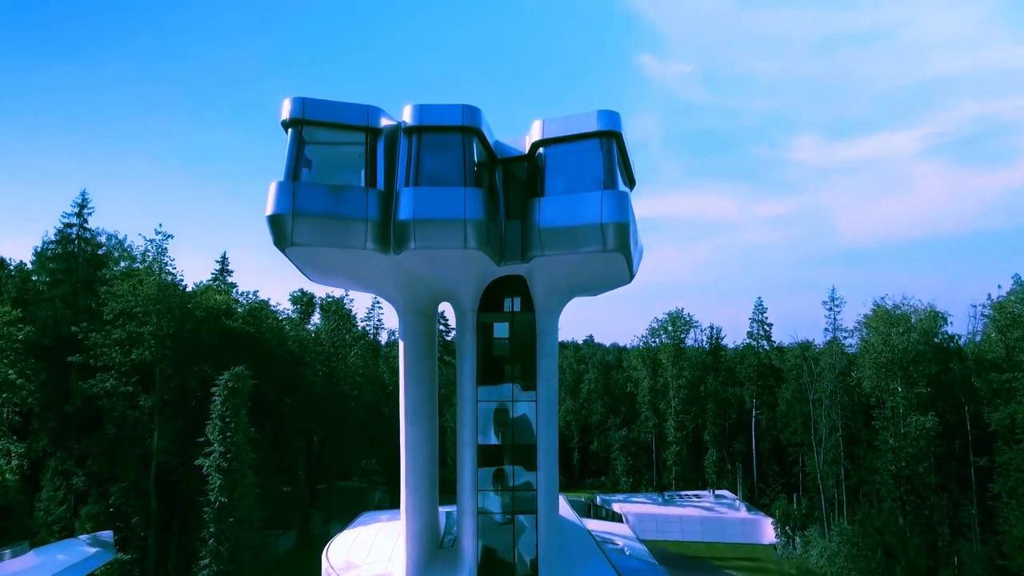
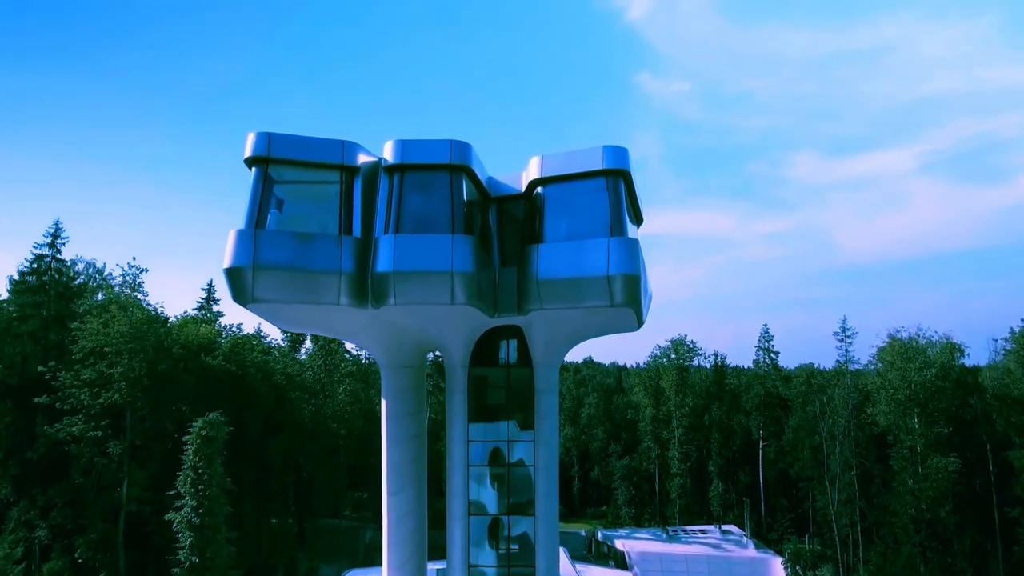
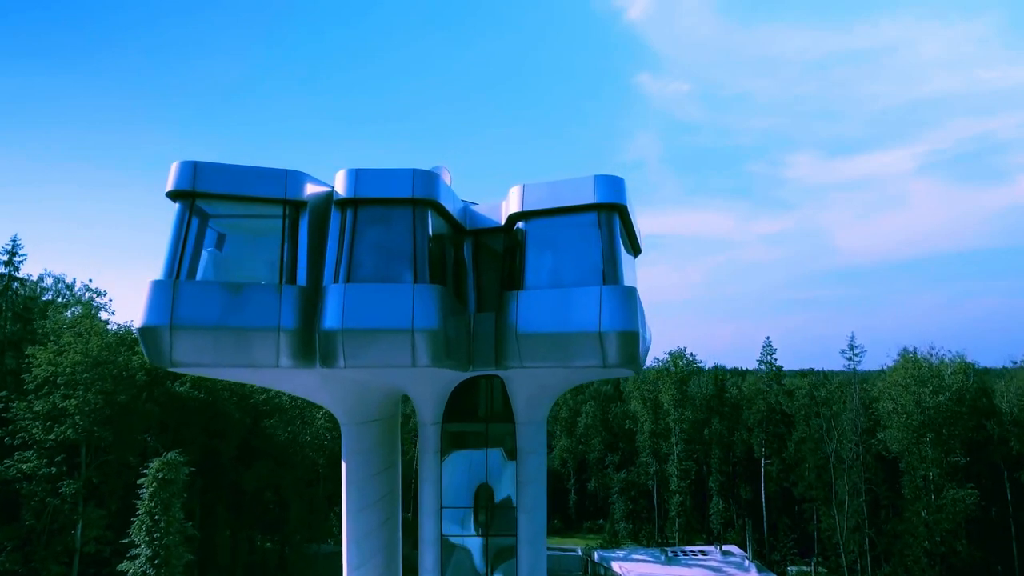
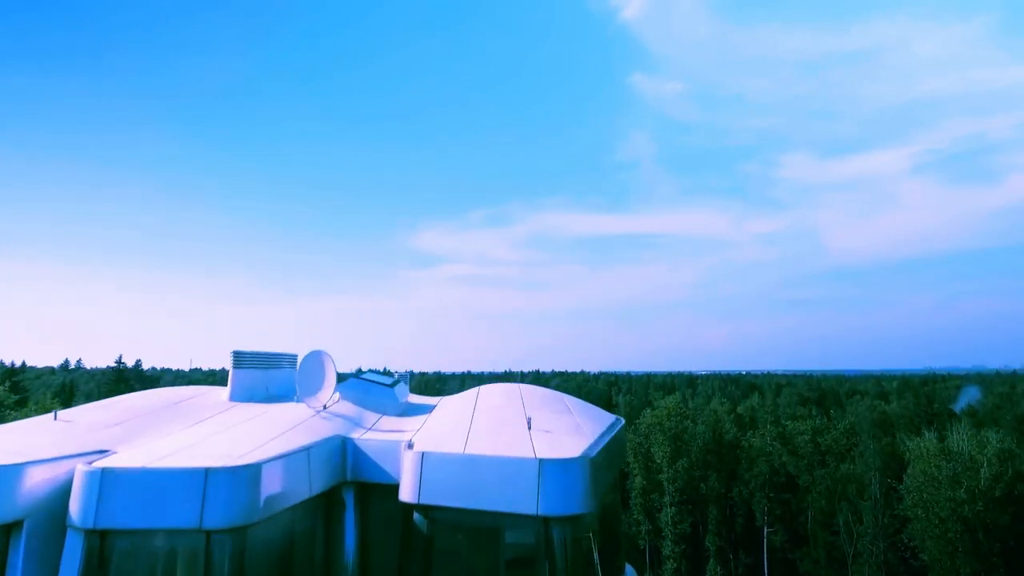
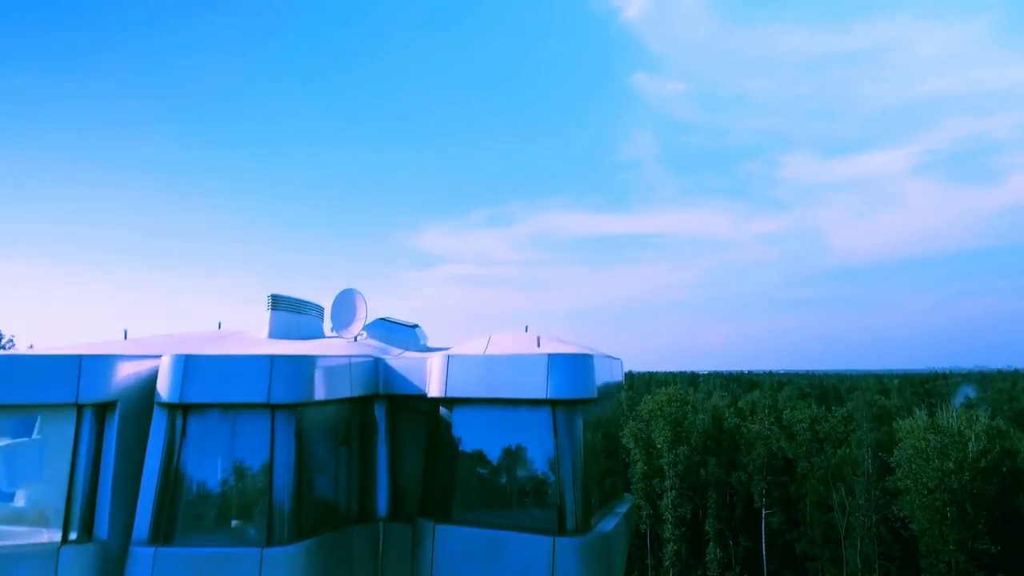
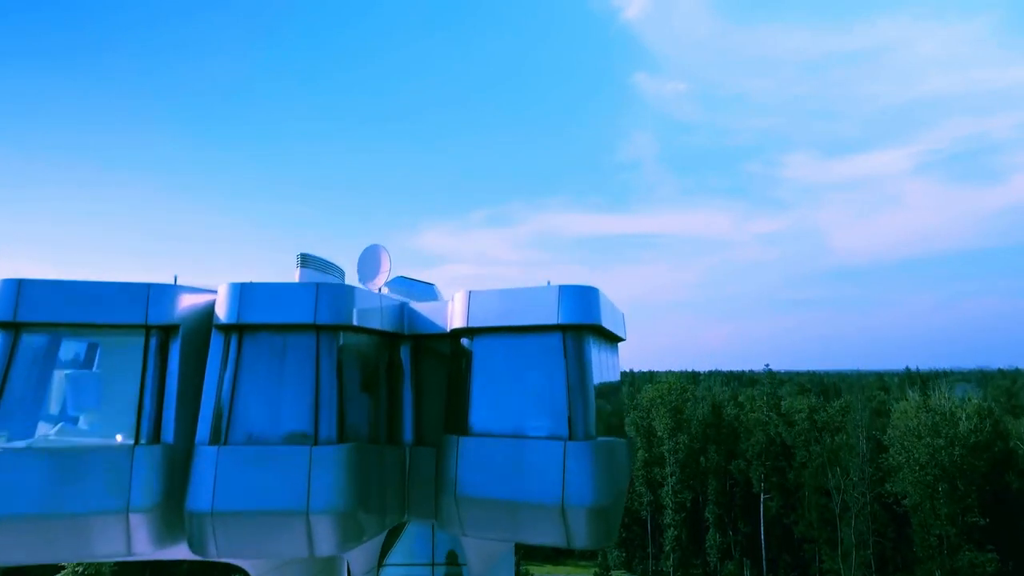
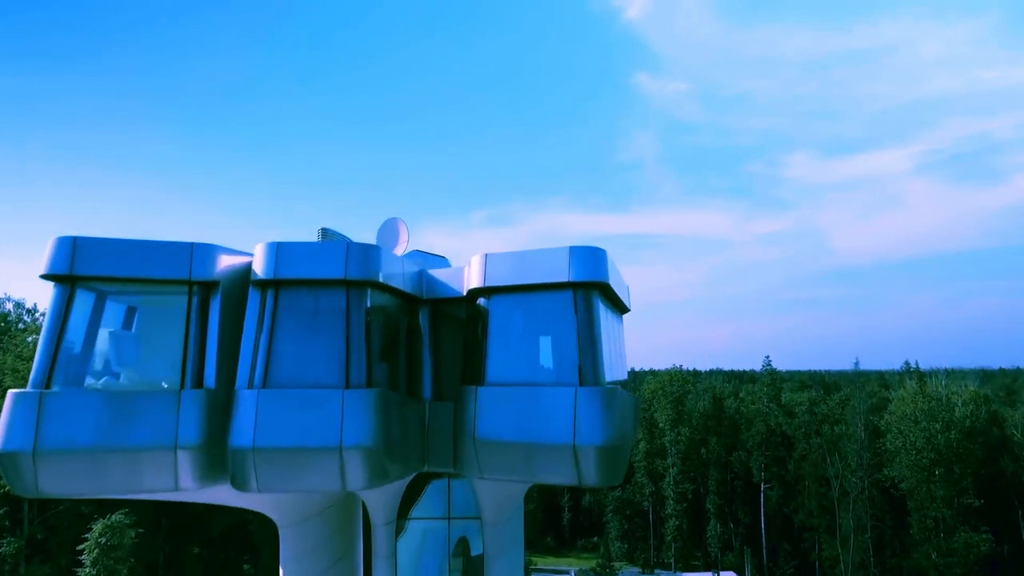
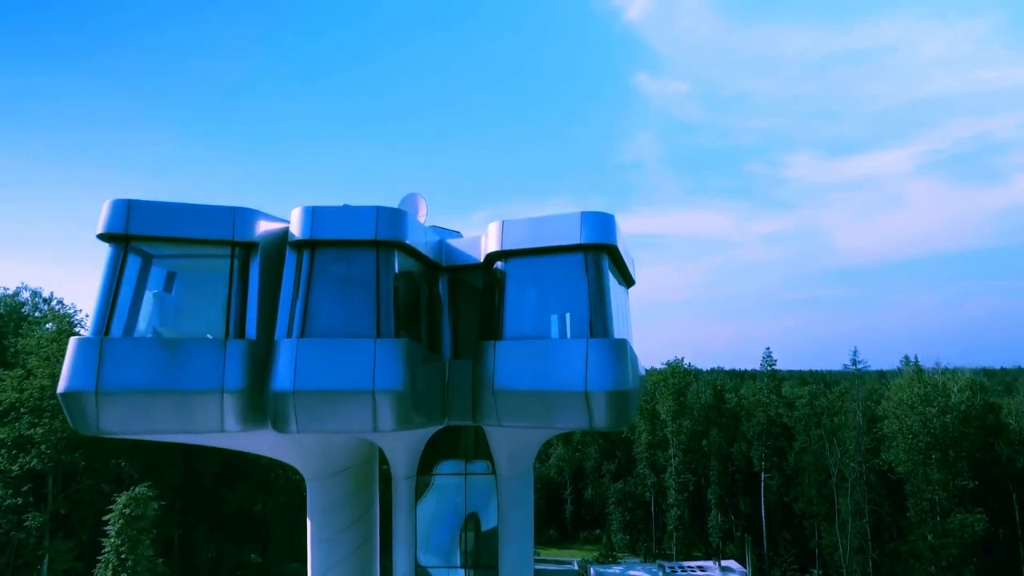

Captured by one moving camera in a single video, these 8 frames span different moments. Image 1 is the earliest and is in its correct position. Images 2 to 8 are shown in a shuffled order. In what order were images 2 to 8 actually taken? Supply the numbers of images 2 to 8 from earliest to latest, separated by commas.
2, 3, 8, 7, 6, 5, 4
